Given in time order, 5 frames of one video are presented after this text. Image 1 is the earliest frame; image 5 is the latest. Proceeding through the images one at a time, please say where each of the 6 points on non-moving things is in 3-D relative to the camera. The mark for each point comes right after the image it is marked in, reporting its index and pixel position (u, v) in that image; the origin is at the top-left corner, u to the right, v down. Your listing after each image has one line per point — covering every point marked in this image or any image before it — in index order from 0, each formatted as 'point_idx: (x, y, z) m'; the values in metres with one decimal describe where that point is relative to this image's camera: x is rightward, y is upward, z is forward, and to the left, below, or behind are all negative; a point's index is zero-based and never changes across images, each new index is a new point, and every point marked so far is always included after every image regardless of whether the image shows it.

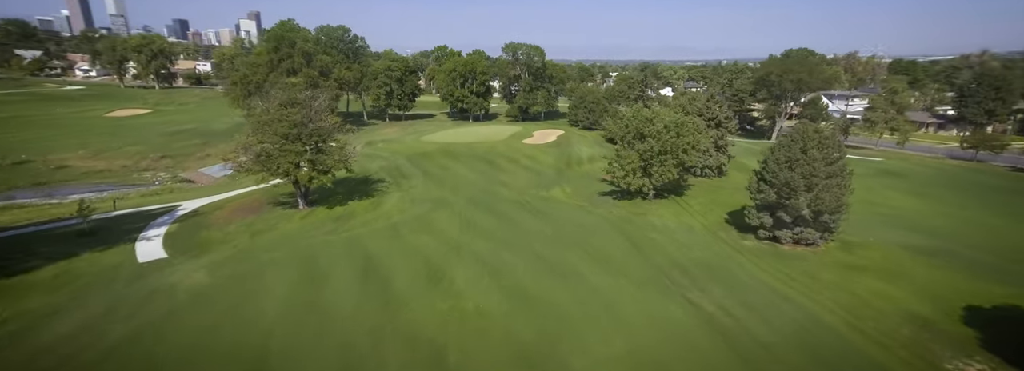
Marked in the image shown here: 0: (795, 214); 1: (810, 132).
0: (+12.4, -1.3, +19.6) m
1: (+12.9, +2.3, +19.3) m
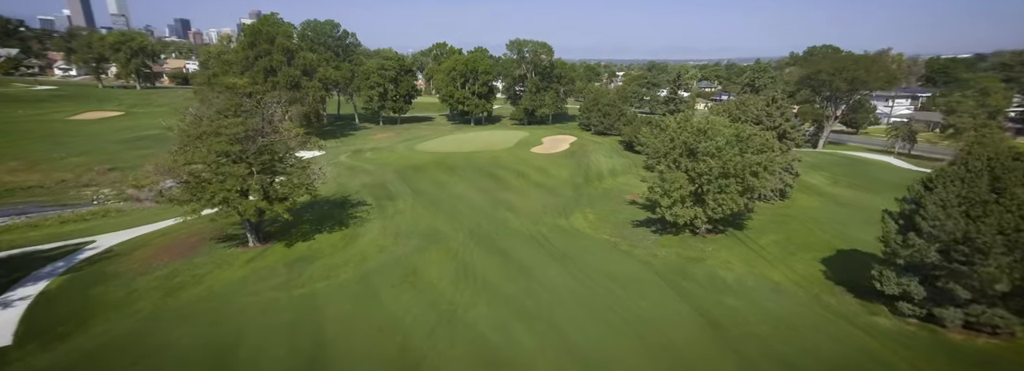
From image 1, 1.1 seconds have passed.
0: (+13.0, -2.8, +12.6) m
1: (+13.5, +0.7, +12.3) m
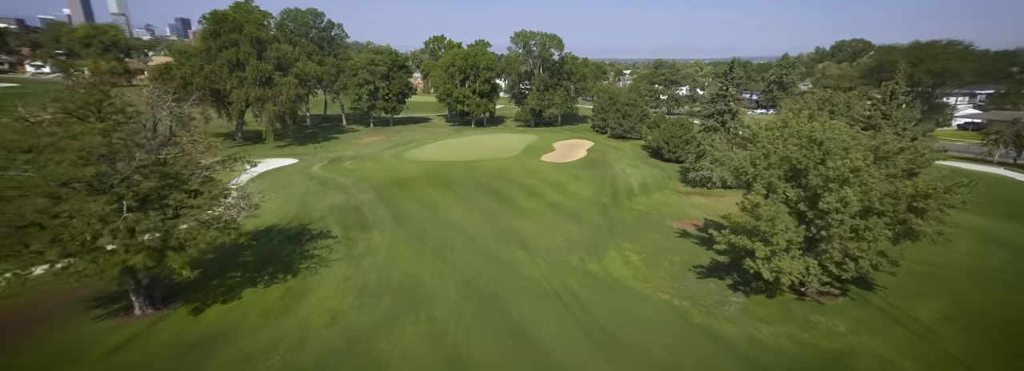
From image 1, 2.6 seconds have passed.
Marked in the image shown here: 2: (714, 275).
0: (+13.5, -4.2, +4.8) m
1: (+14.0, -0.7, +4.5) m
2: (+8.3, -3.6, +18.4) m
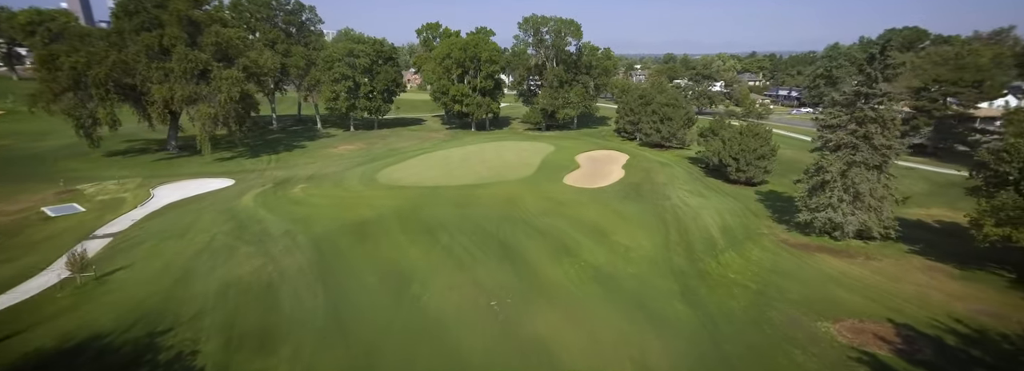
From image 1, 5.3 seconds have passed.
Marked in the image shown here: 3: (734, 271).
0: (+14.2, -6.6, -6.8) m
1: (+14.8, -3.1, -7.1) m
2: (+9.1, -6.0, +6.9) m
3: (+9.3, -3.5, +18.9) m
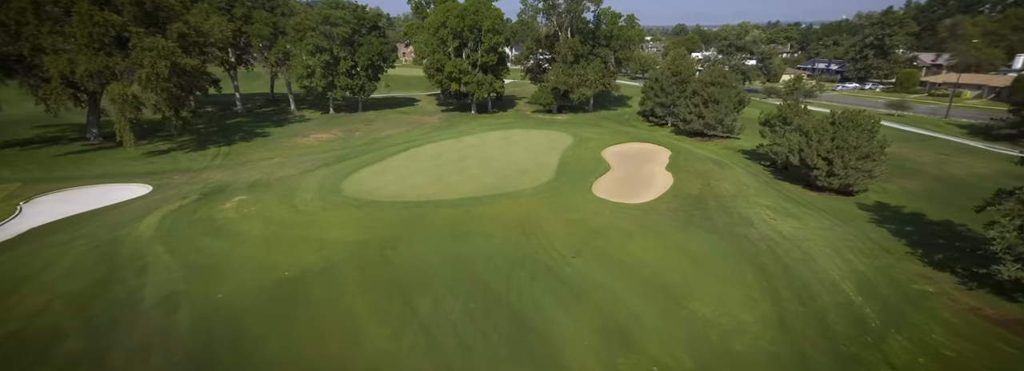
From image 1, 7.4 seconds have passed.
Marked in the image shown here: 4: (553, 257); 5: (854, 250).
0: (+14.8, -9.2, -14.8) m
1: (+15.3, -5.6, -15.3) m
2: (+9.7, -7.8, -1.2) m
3: (+10.0, -4.7, +10.6) m
4: (+1.5, -2.4, +15.9) m
5: (+13.3, -2.4, +17.2) m
